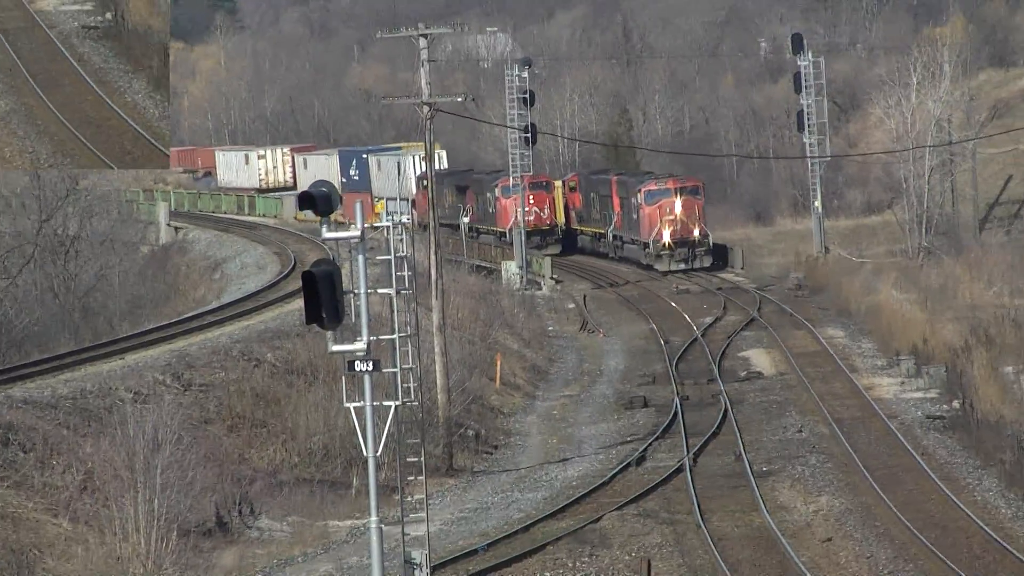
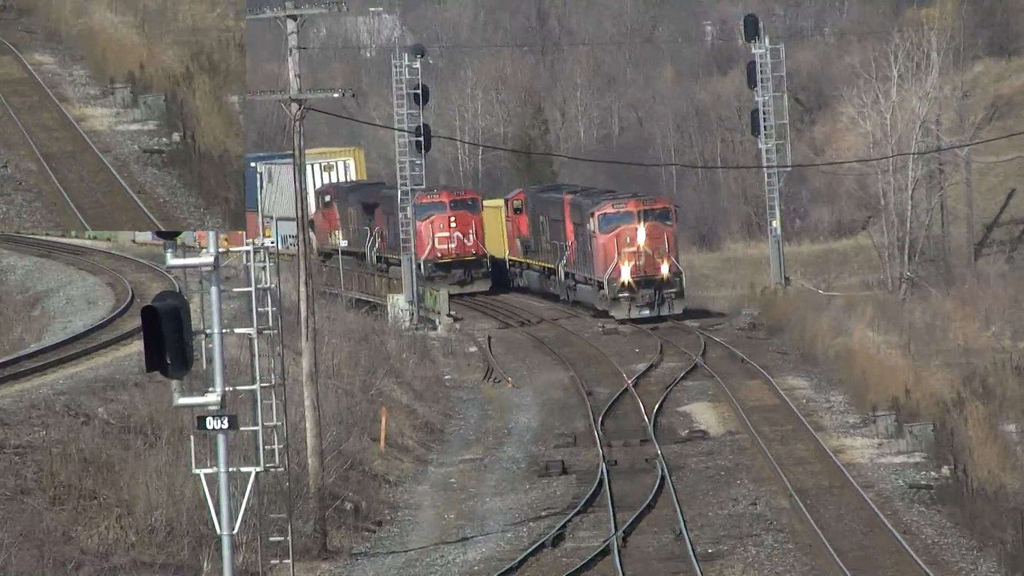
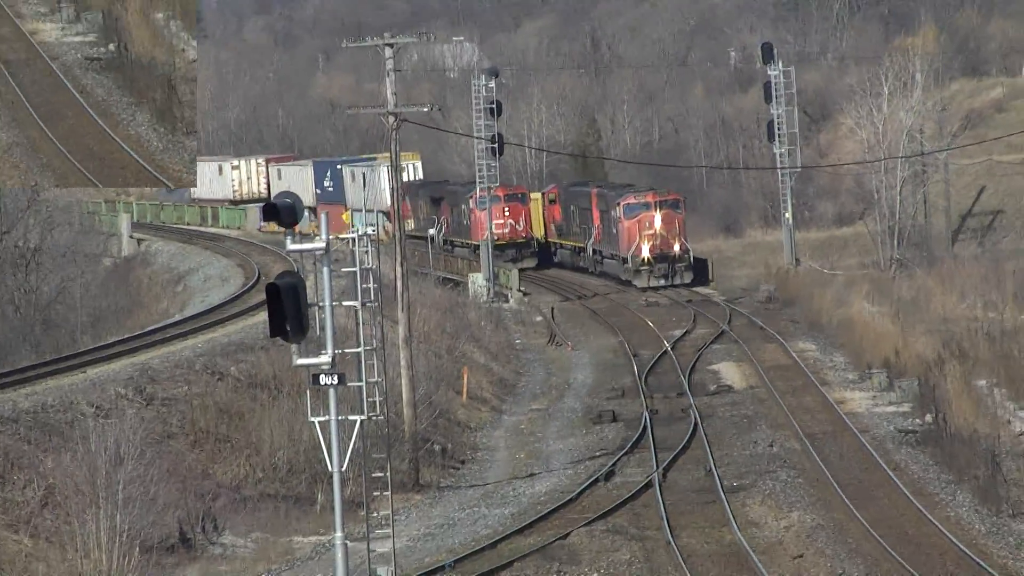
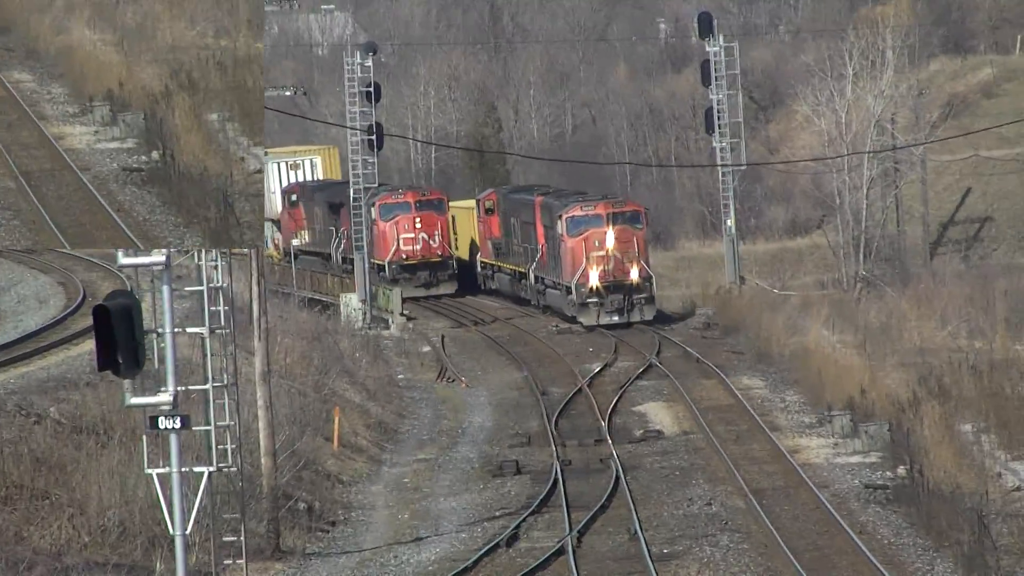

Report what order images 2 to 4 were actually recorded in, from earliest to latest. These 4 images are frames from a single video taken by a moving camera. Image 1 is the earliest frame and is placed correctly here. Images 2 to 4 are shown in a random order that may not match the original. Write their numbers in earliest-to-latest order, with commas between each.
3, 2, 4
